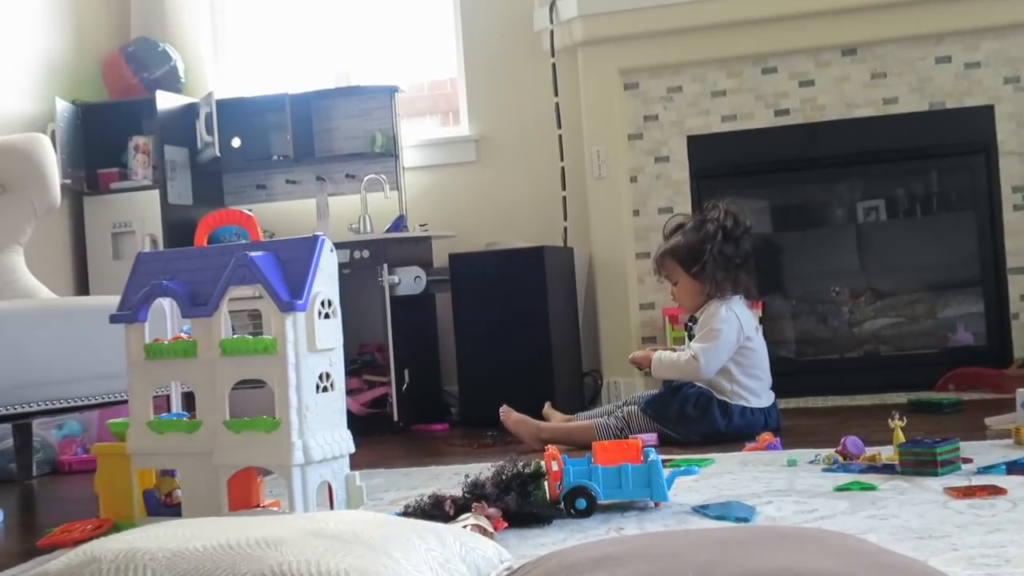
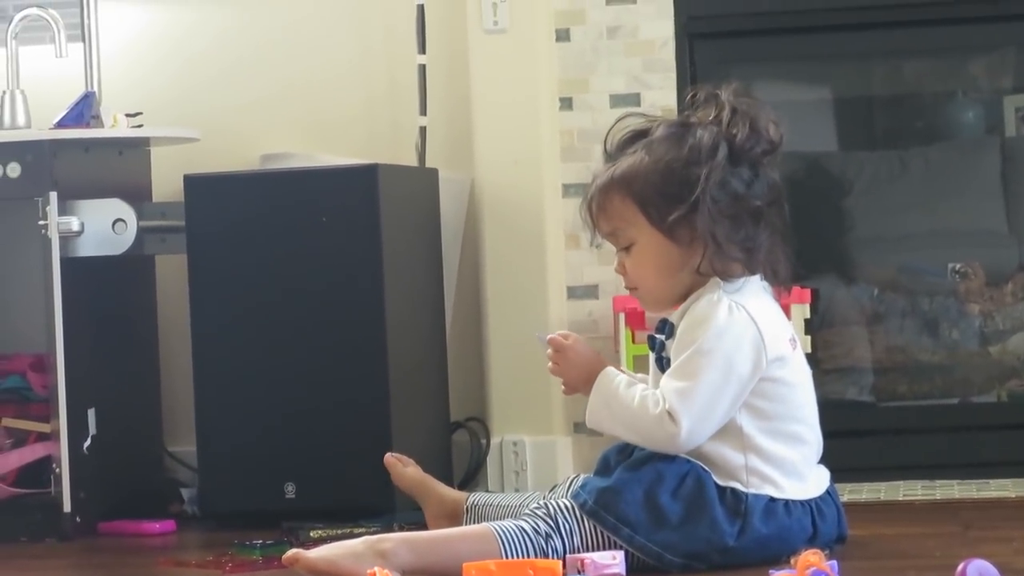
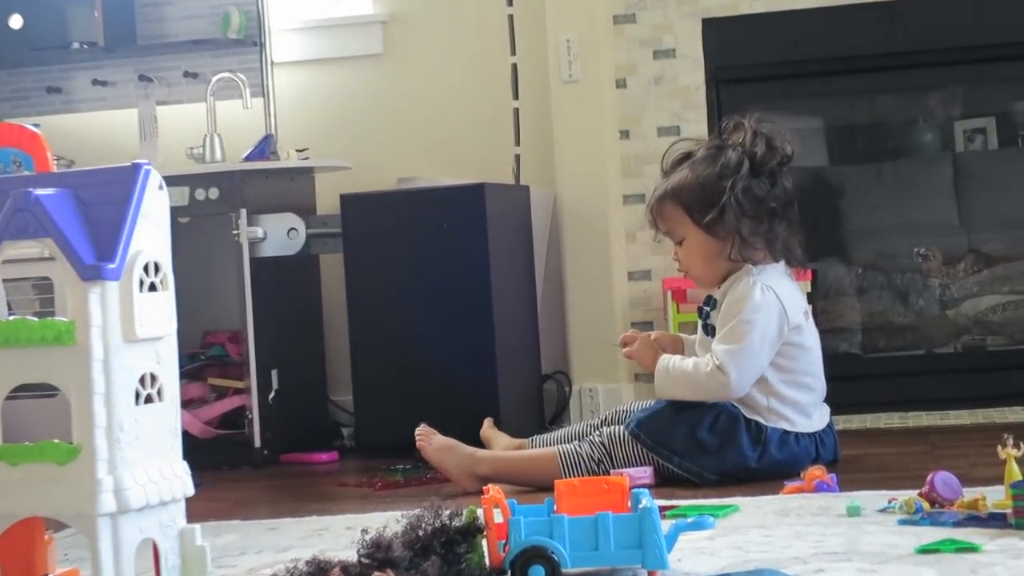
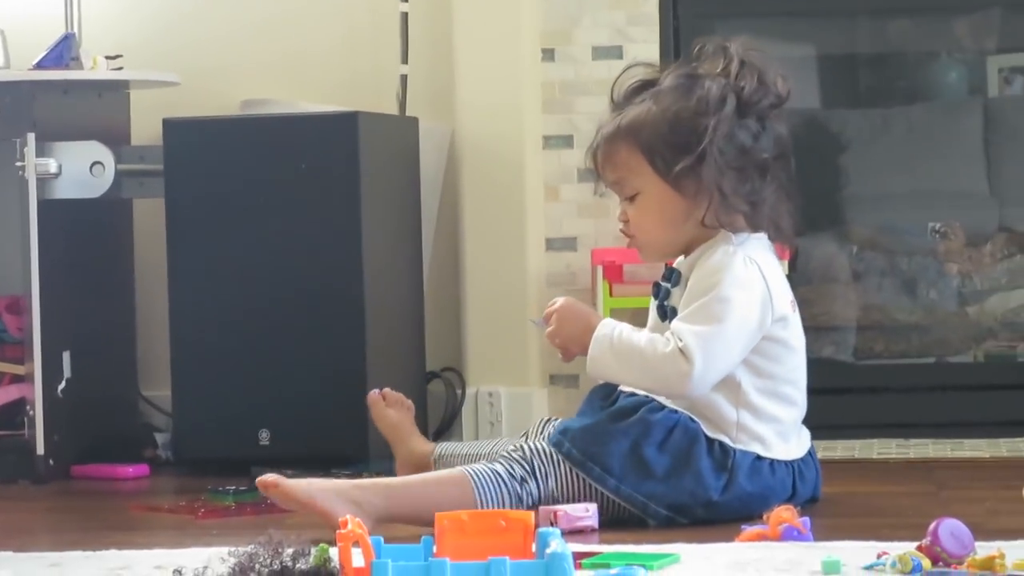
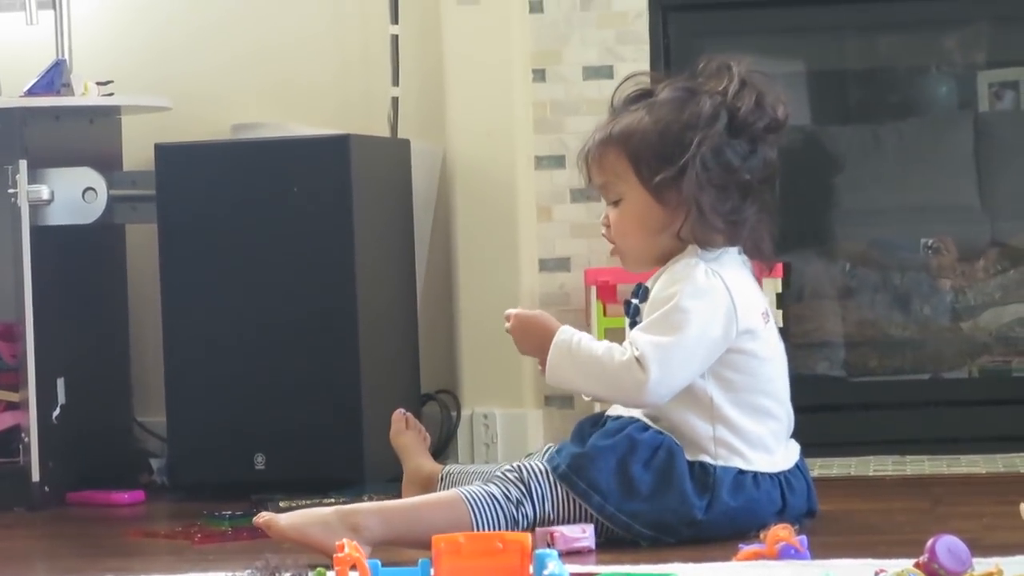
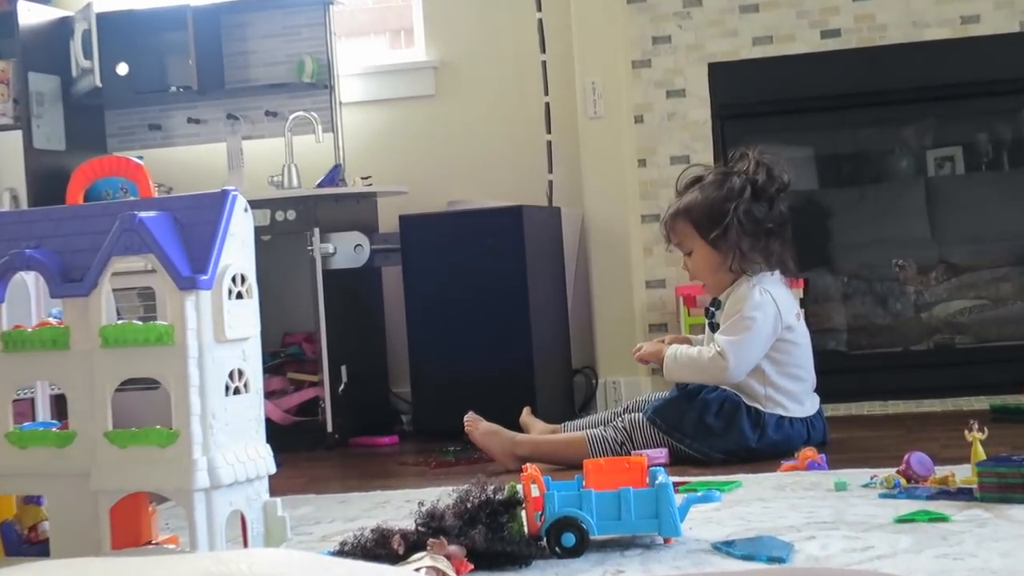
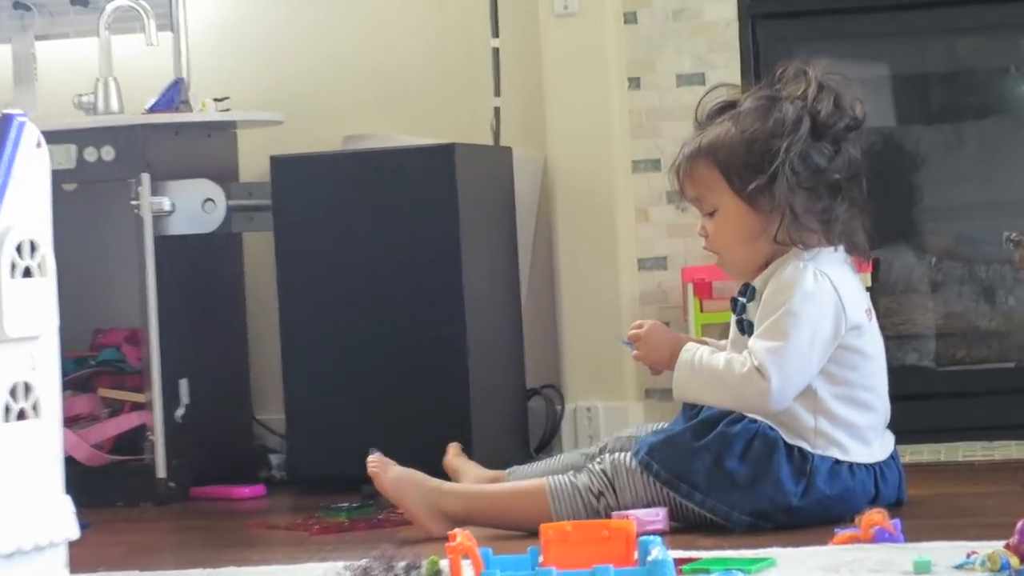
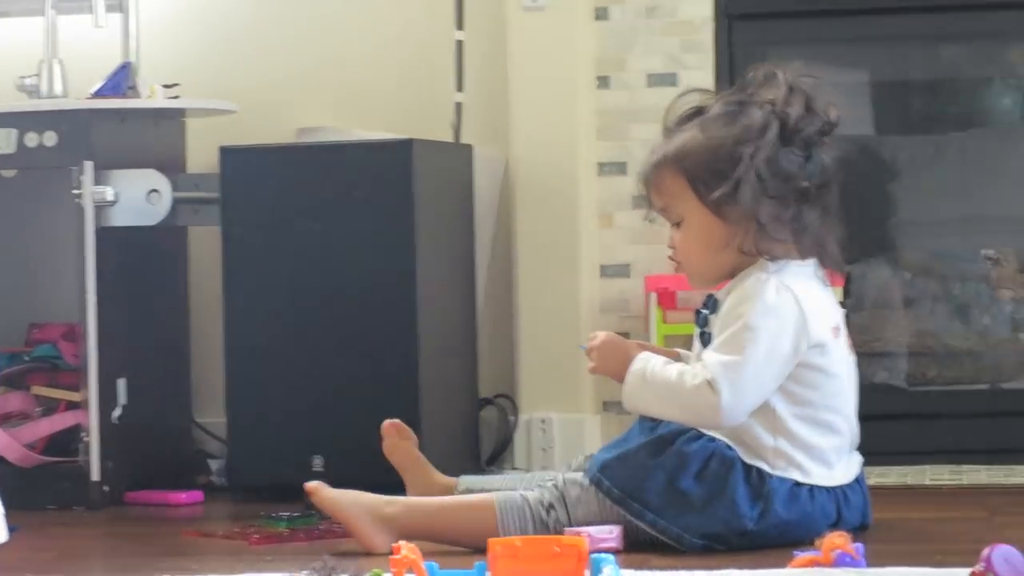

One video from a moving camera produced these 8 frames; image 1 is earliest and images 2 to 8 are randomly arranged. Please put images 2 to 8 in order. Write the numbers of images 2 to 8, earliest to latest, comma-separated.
6, 3, 7, 8, 4, 5, 2
